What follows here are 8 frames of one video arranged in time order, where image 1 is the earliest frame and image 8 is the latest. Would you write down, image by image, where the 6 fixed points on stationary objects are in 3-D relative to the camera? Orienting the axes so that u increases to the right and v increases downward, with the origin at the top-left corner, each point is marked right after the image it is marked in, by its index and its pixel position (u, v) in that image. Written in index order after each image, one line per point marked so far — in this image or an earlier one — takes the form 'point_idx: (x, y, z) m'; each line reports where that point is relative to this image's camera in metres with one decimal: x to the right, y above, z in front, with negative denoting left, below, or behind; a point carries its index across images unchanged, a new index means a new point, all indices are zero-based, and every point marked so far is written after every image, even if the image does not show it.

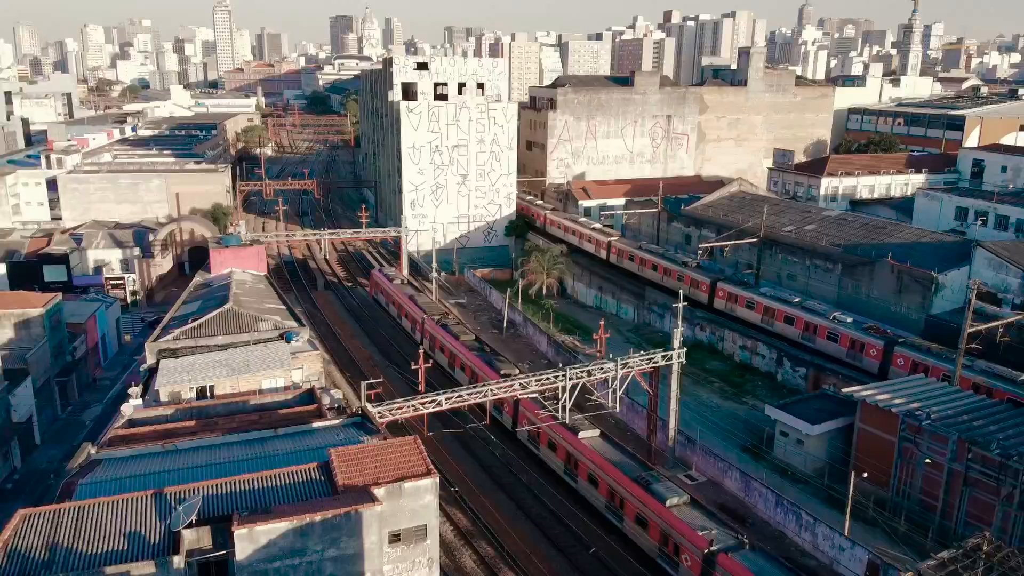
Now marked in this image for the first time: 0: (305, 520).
0: (-3.0, -3.4, +12.1) m
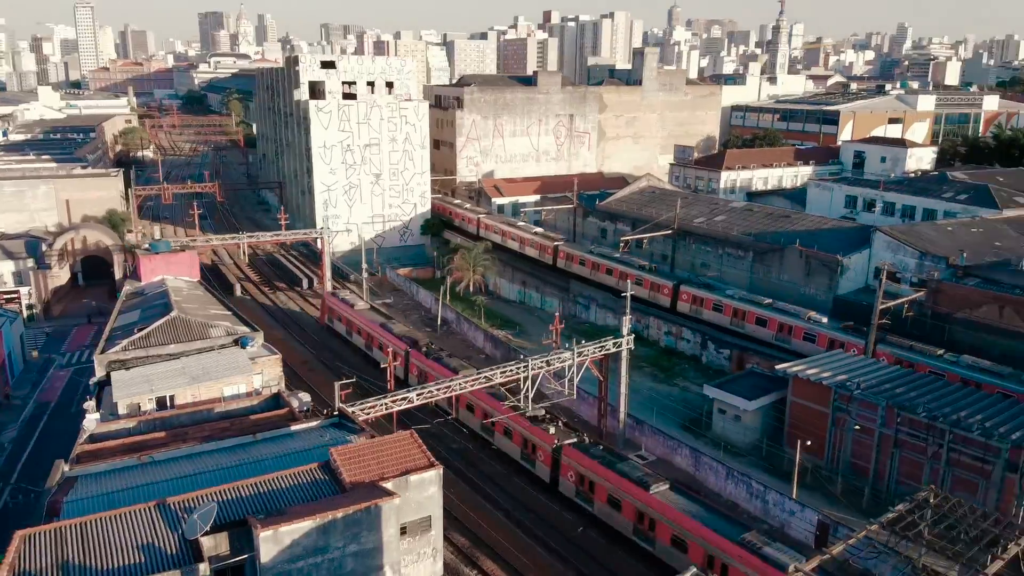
0: (-2.7, -3.4, +12.2) m
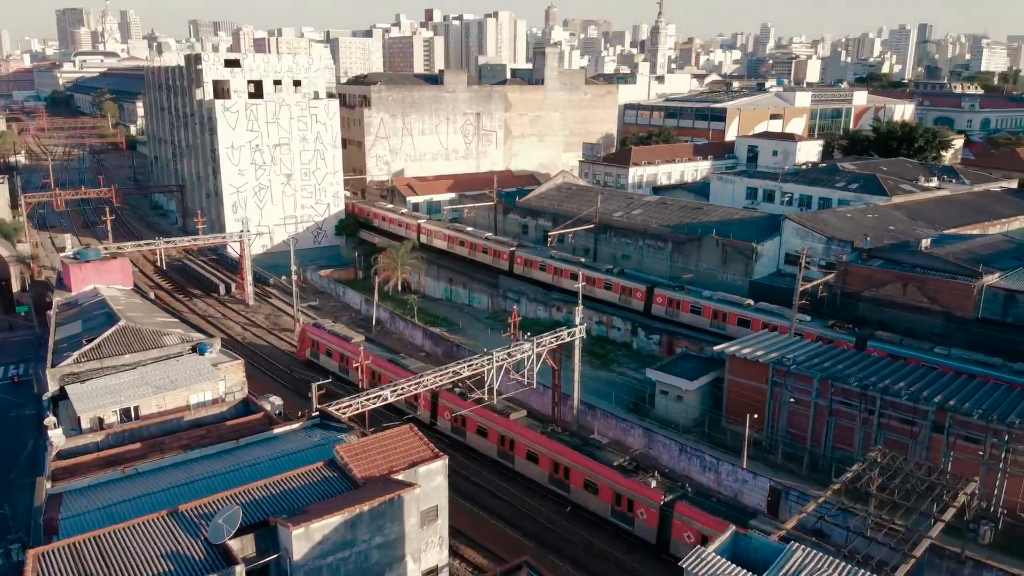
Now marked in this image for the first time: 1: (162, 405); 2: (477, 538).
0: (-2.3, -3.3, +12.4) m
1: (-7.8, -2.6, +18.4) m
2: (-0.8, -5.5, +18.2) m
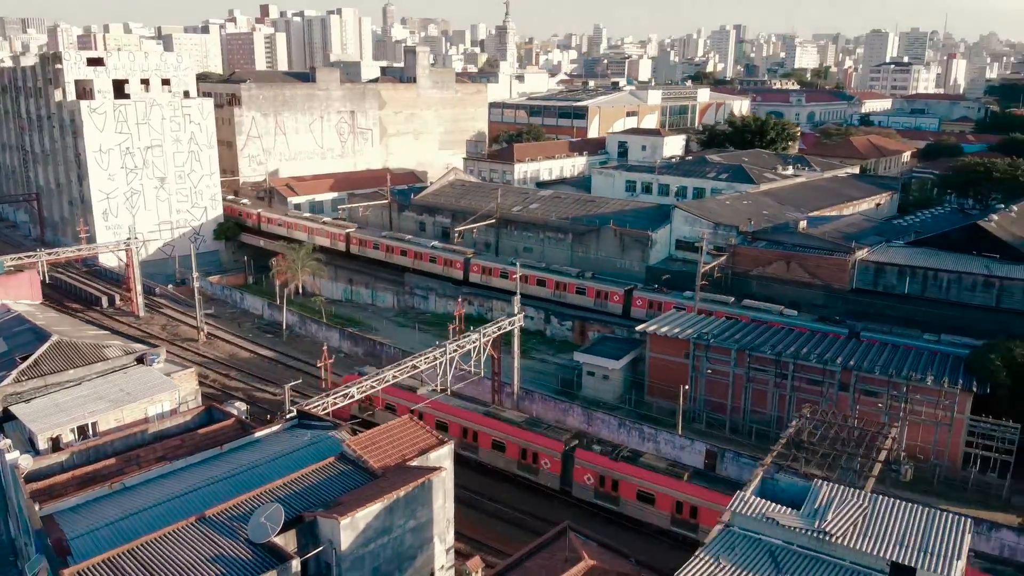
0: (-1.8, -3.2, +12.8) m
1: (-8.4, -2.8, +17.7) m
2: (-1.3, -5.4, +18.8) m
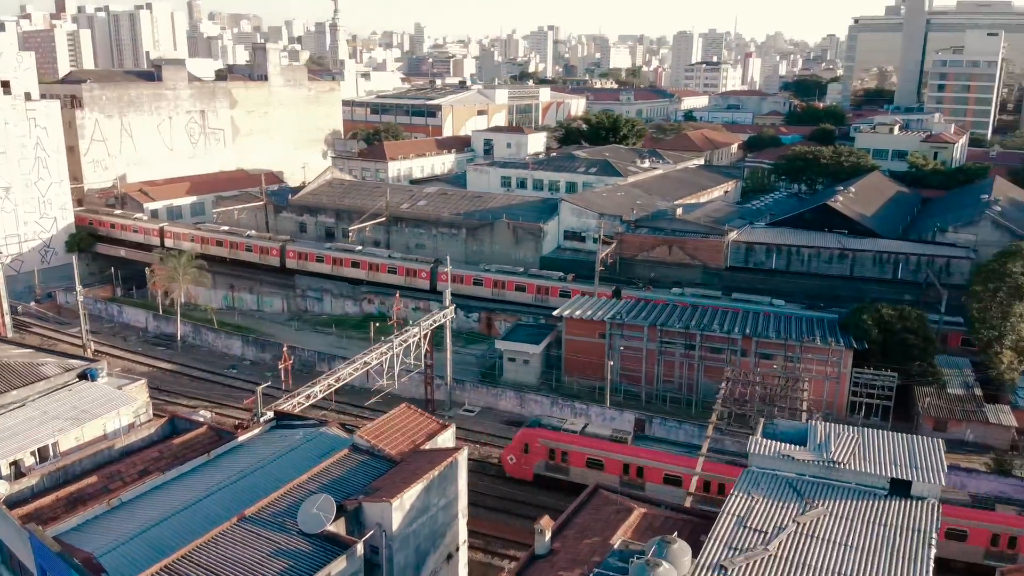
0: (-1.3, -3.1, +13.5) m
1: (-8.8, -3.0, +16.9) m
2: (-2.0, -5.2, +19.5) m
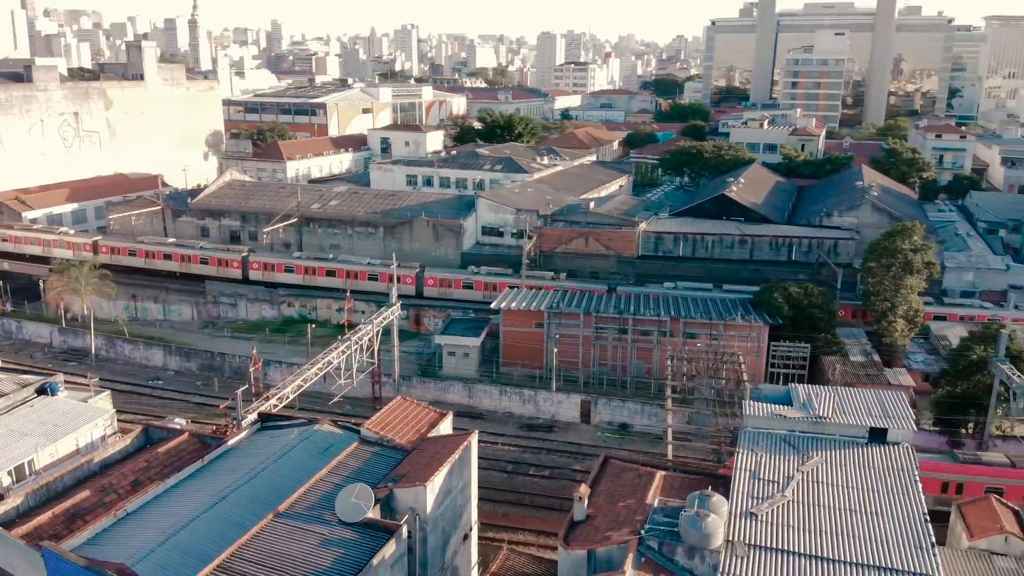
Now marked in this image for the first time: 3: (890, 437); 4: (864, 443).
0: (-1.0, -2.9, +14.1) m
1: (-8.9, -3.2, +16.1) m
2: (-2.6, -5.1, +19.9) m
3: (+6.3, -2.5, +13.7) m
4: (+5.8, -2.6, +13.7) m
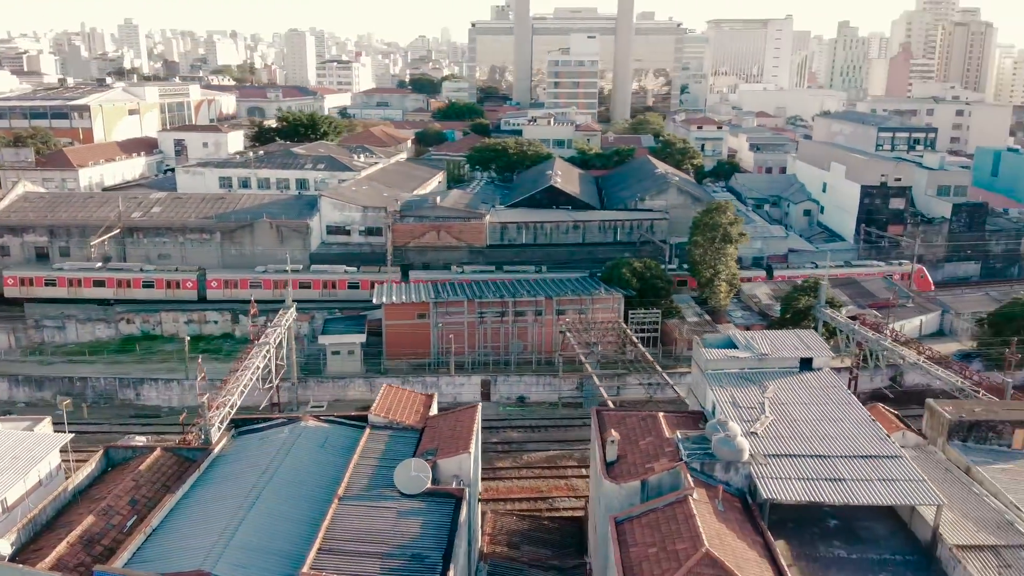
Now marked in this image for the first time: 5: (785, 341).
0: (-0.7, -2.6, +15.3) m
1: (-8.8, -3.6, +14.9) m
2: (-3.7, -5.0, +20.5) m
3: (+6.3, -1.6, +17.2) m
4: (+5.9, -1.7, +17.0) m
5: (+5.8, -1.2, +17.8) m
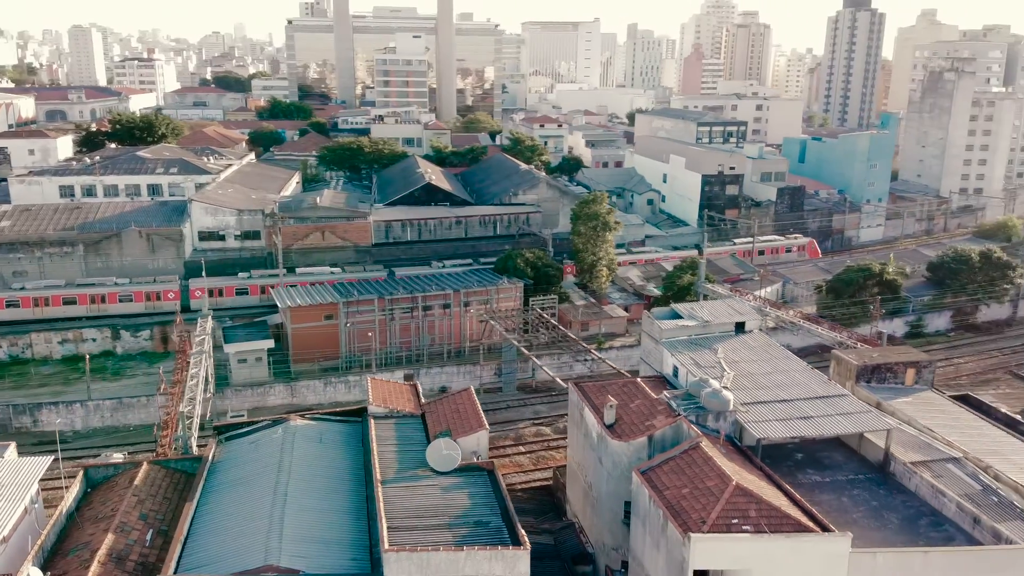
0: (-0.7, -2.4, +16.3) m
1: (-8.4, -3.8, +14.1) m
2: (-4.7, -5.0, +20.6) m
3: (+5.6, -0.9, +19.7) m
4: (+5.3, -1.1, +19.5) m
5: (+5.0, -0.6, +20.2) m
